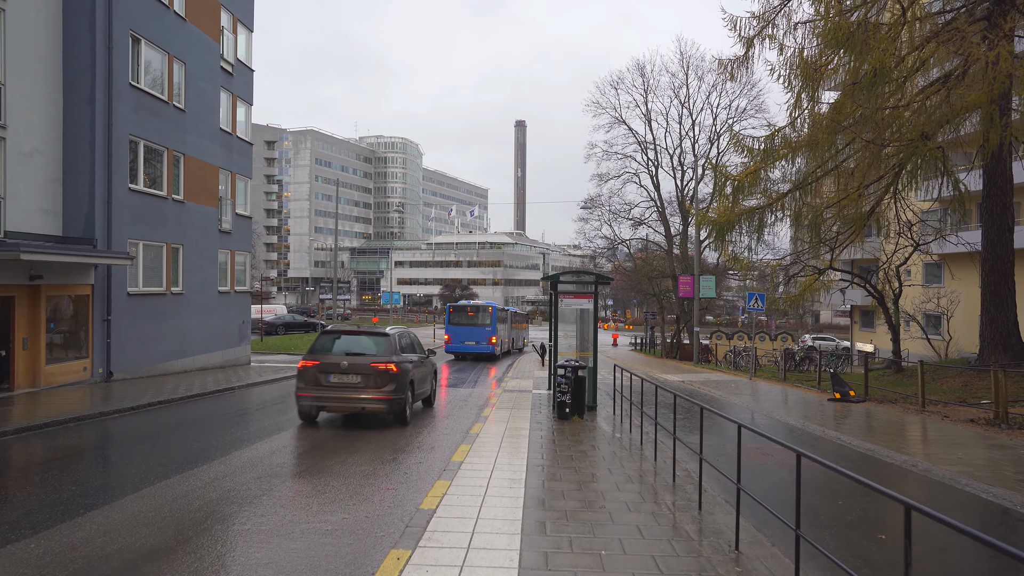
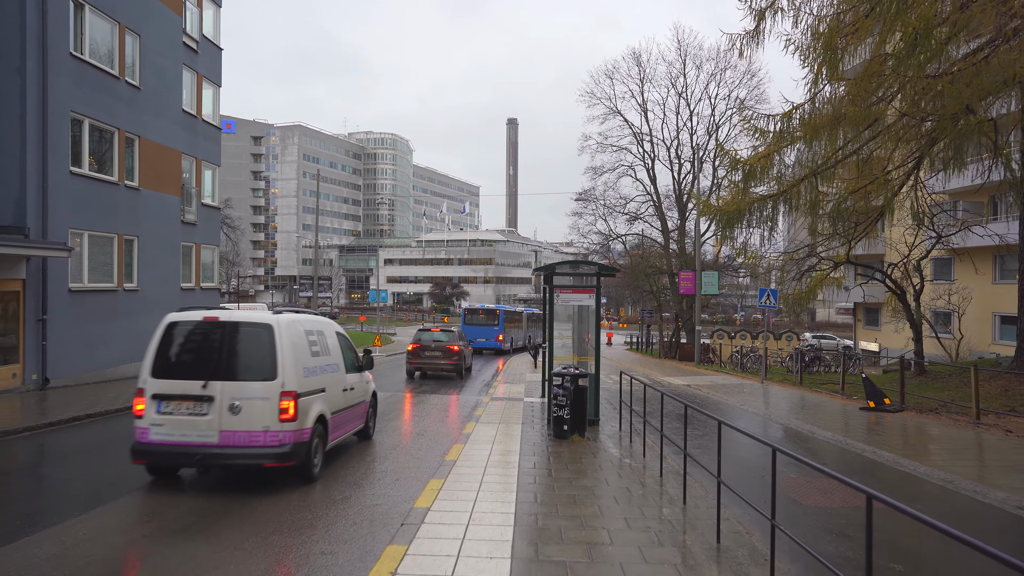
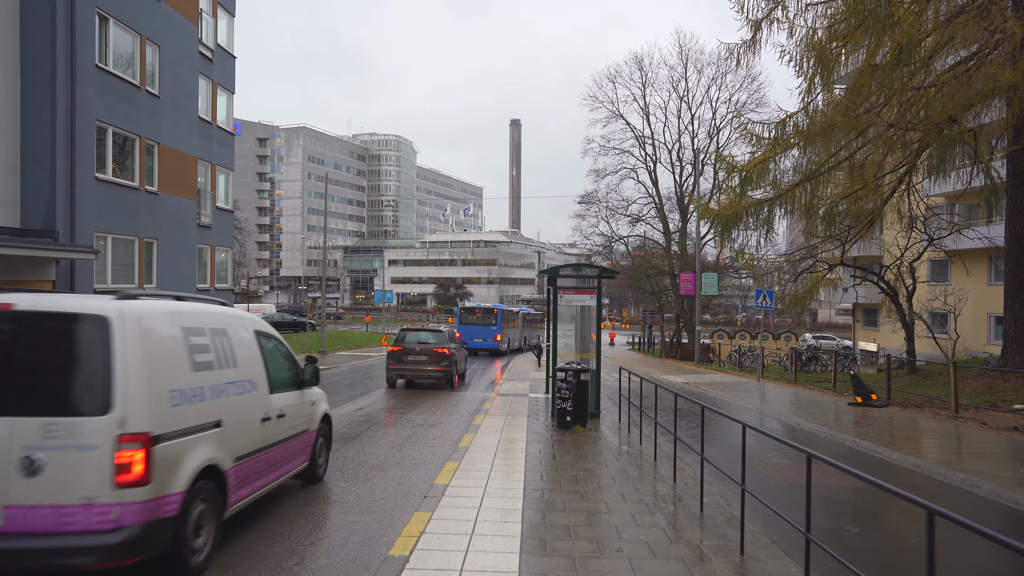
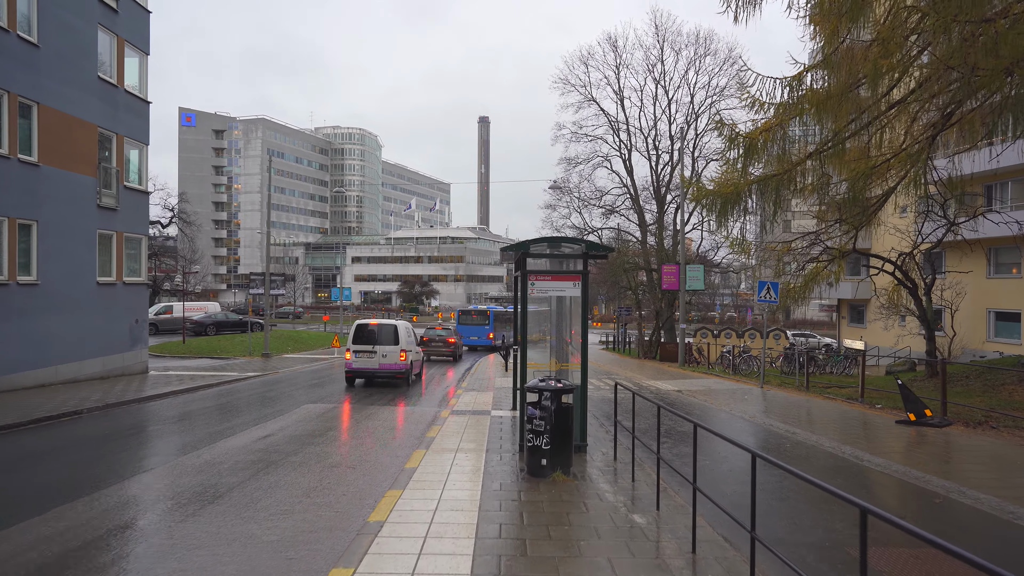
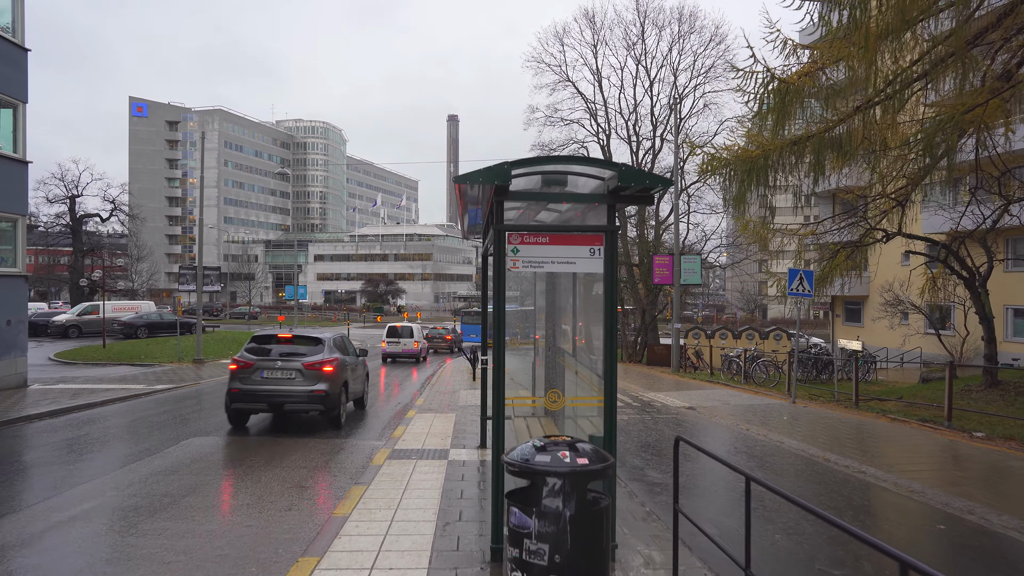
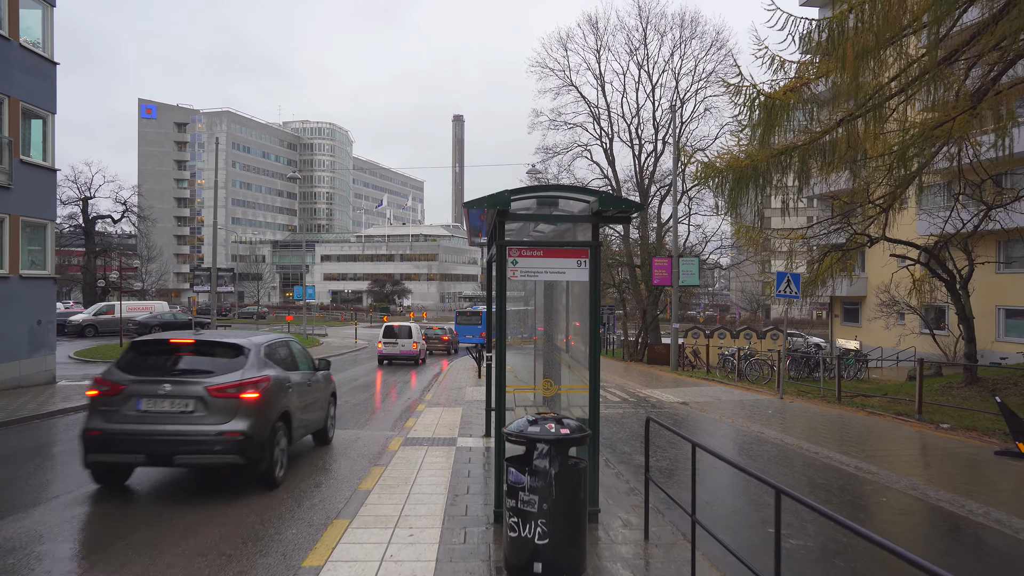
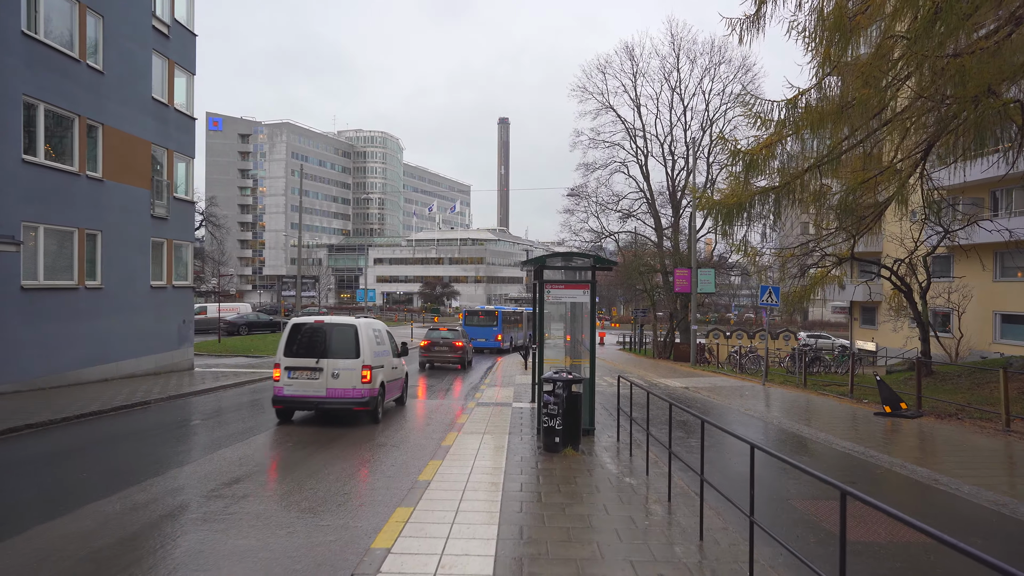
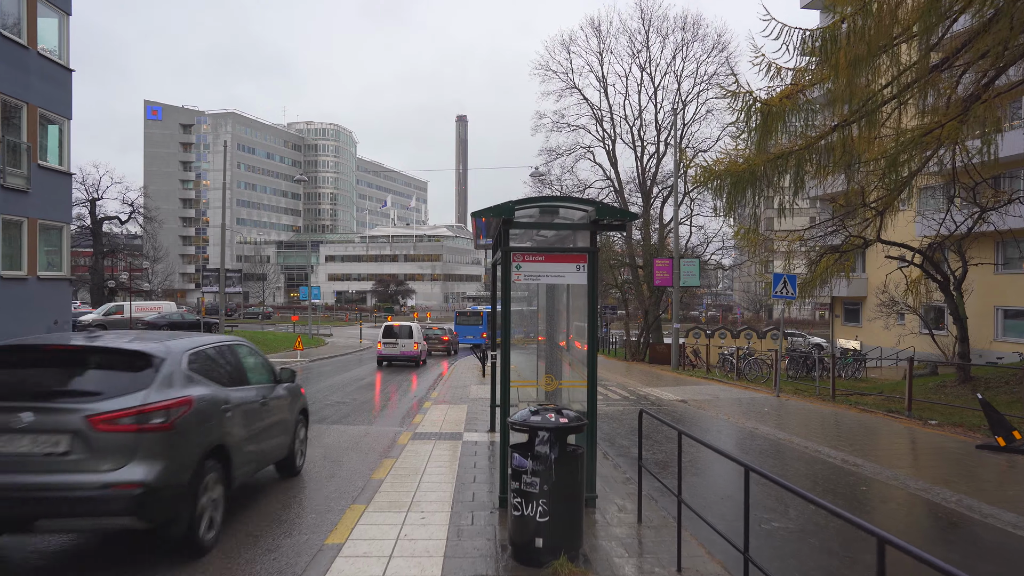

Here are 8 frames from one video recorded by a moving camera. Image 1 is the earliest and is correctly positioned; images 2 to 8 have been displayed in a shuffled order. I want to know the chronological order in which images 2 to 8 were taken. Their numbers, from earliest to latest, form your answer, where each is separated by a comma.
3, 2, 7, 4, 8, 6, 5
